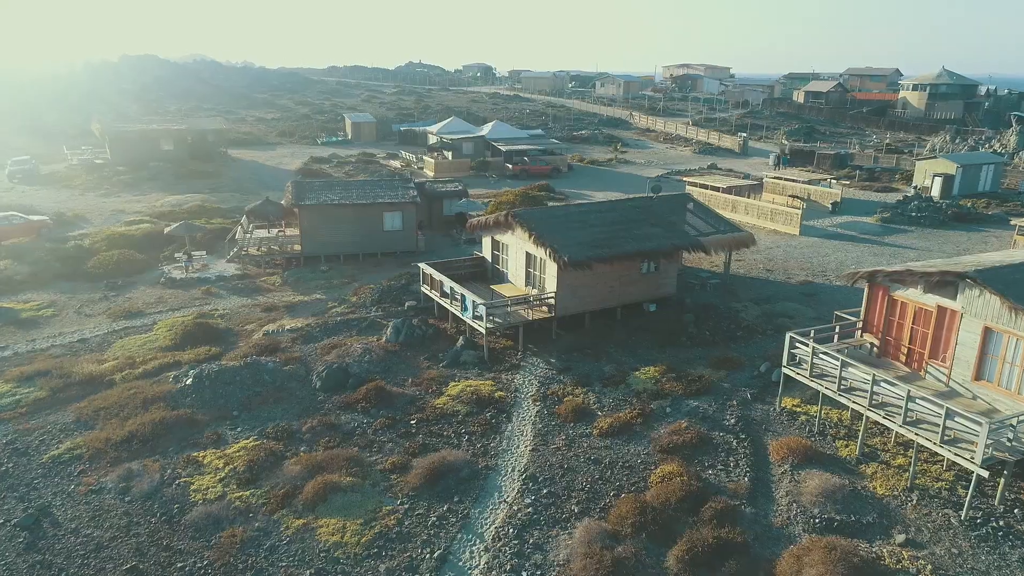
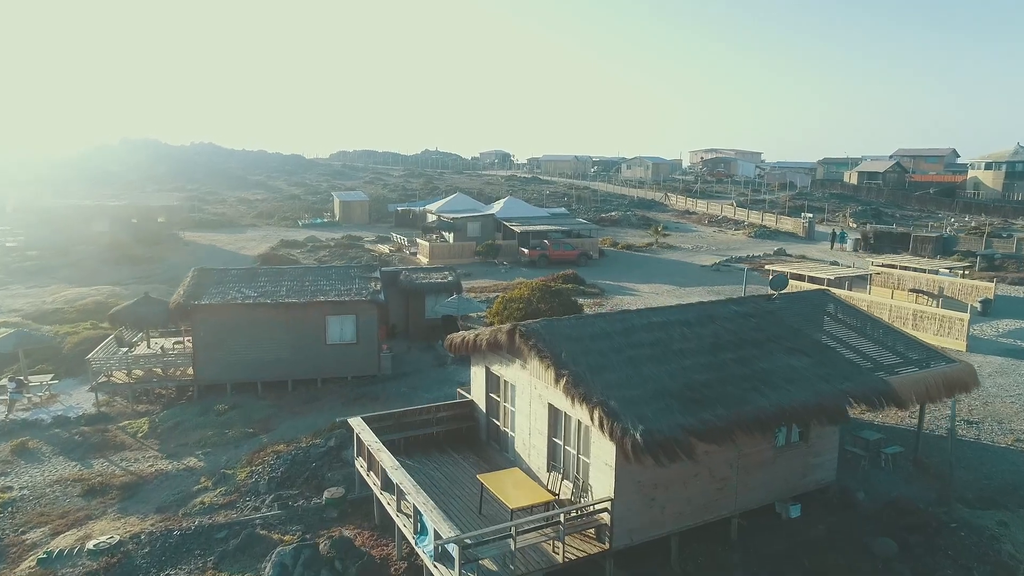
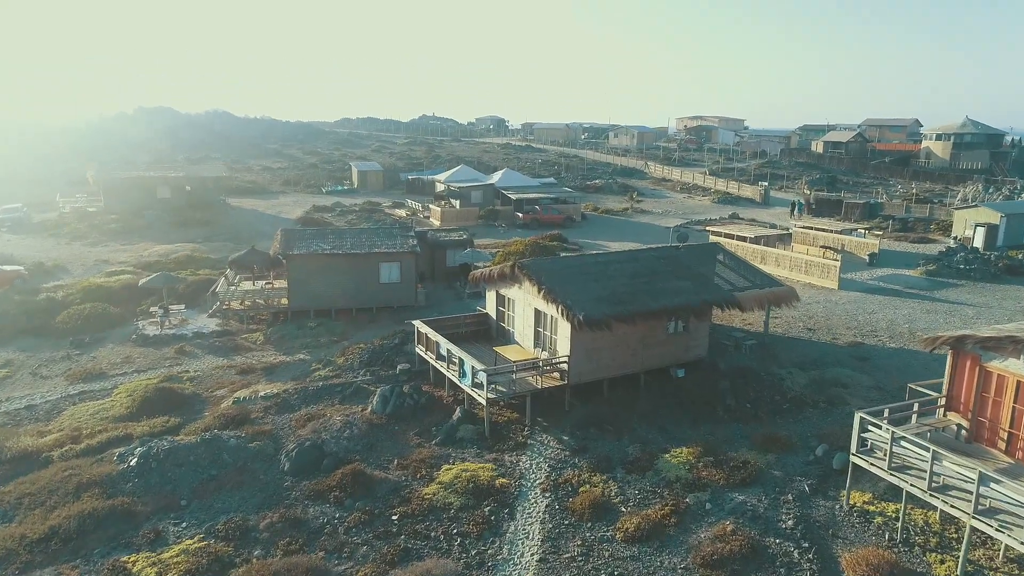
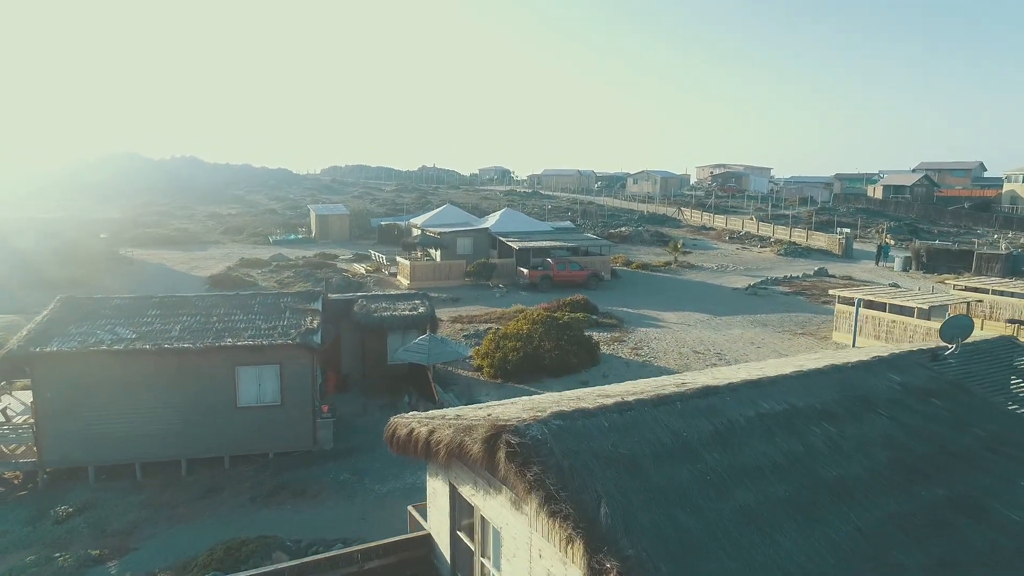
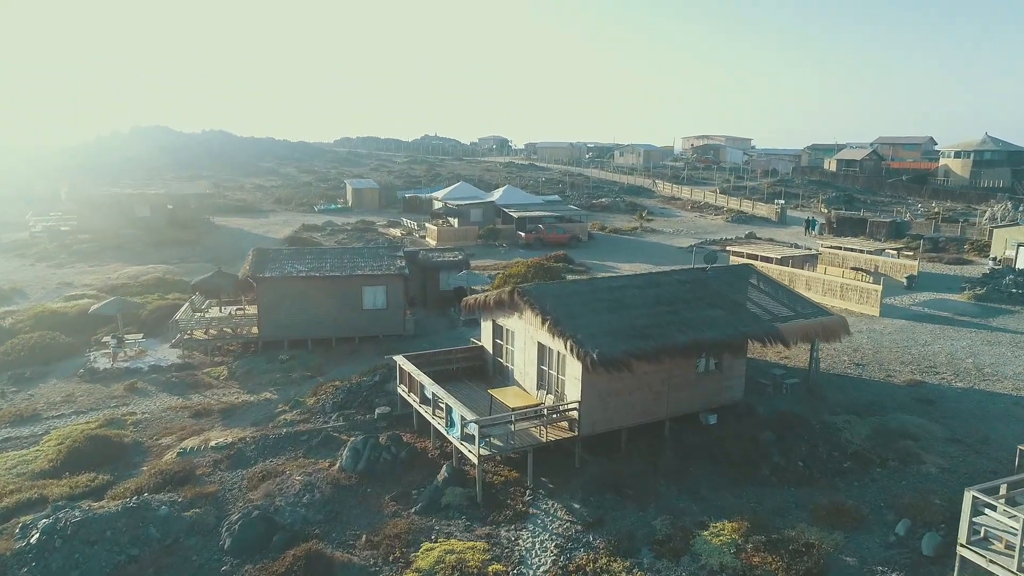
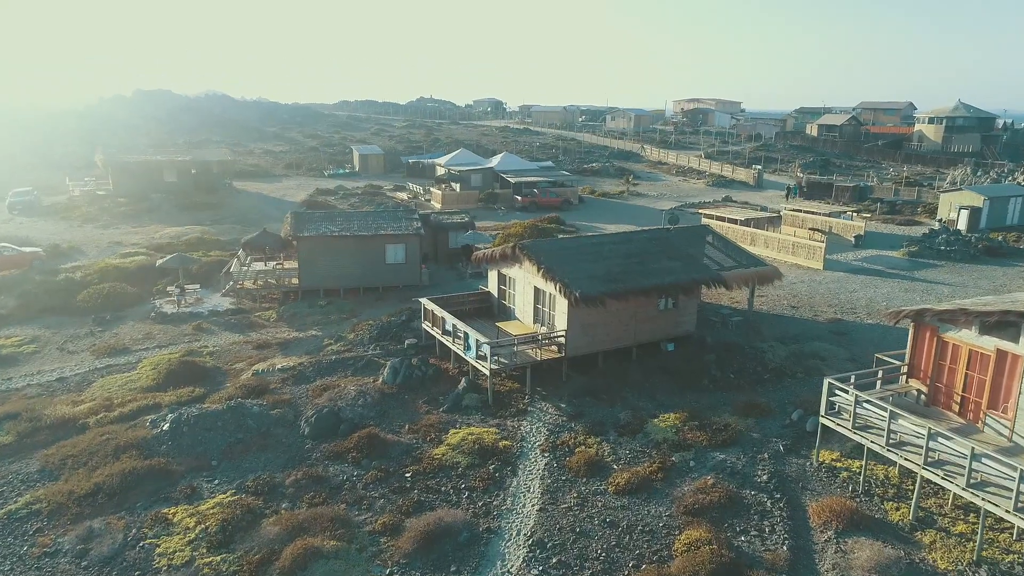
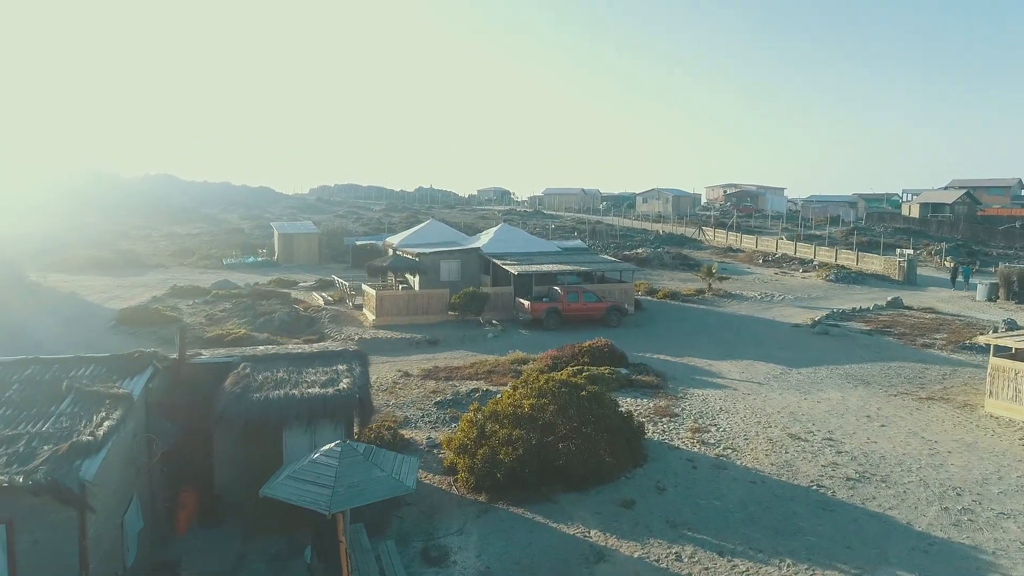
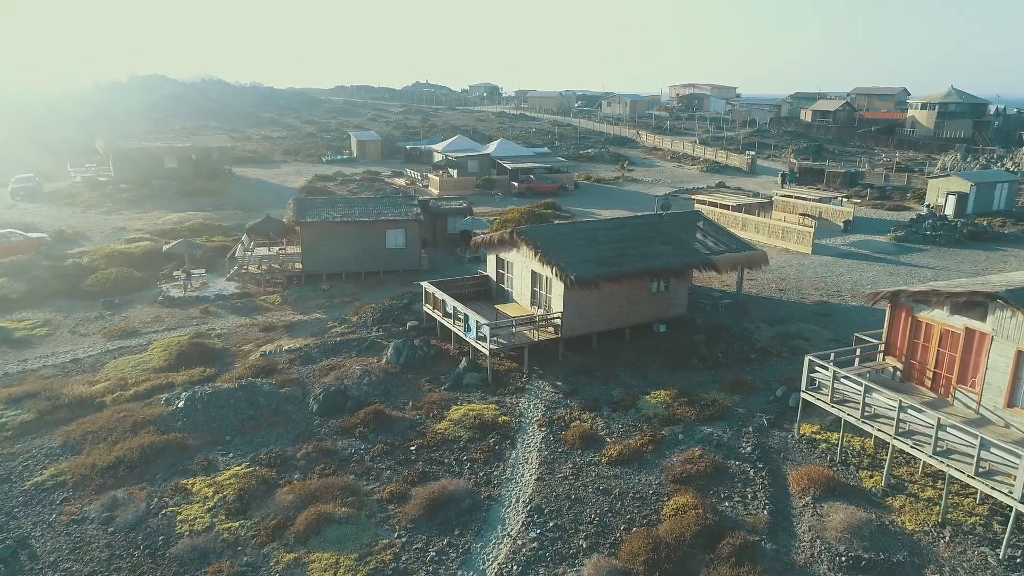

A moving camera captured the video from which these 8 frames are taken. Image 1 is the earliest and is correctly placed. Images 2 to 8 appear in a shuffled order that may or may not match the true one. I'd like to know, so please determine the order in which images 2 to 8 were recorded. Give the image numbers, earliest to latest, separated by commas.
8, 6, 3, 5, 2, 4, 7
